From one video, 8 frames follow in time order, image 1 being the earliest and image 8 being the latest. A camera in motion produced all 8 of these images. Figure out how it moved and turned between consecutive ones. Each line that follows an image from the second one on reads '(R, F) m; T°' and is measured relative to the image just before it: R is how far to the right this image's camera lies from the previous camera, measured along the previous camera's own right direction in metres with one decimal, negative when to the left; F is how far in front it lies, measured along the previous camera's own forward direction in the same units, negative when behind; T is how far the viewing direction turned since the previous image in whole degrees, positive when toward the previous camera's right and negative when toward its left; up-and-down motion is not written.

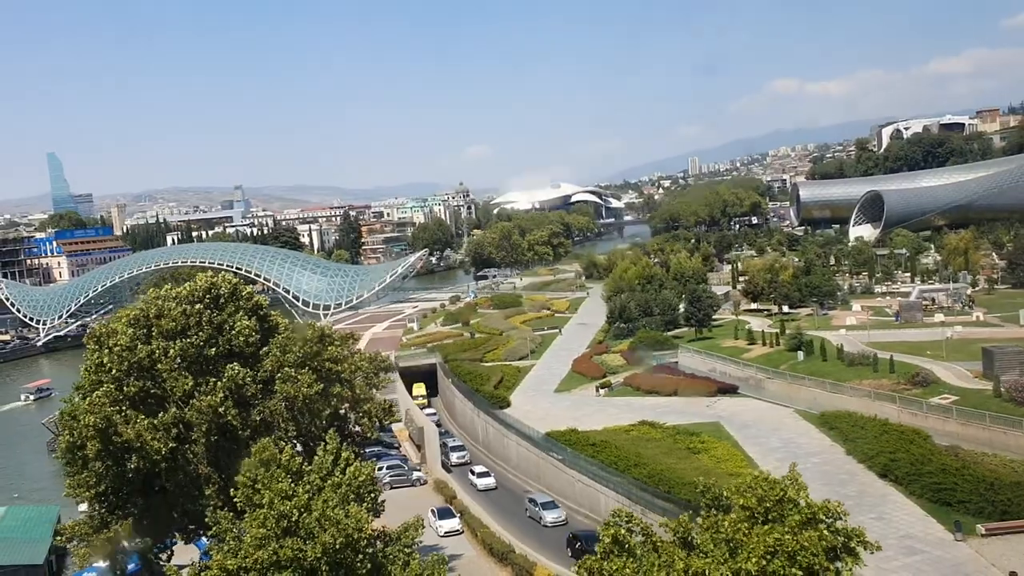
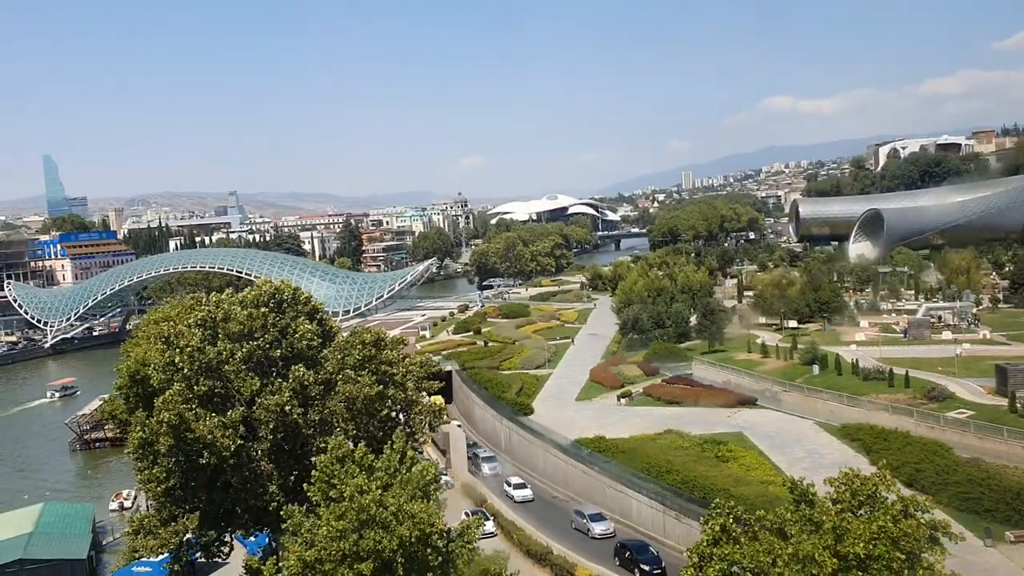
(-0.6, -0.4) m; 0°
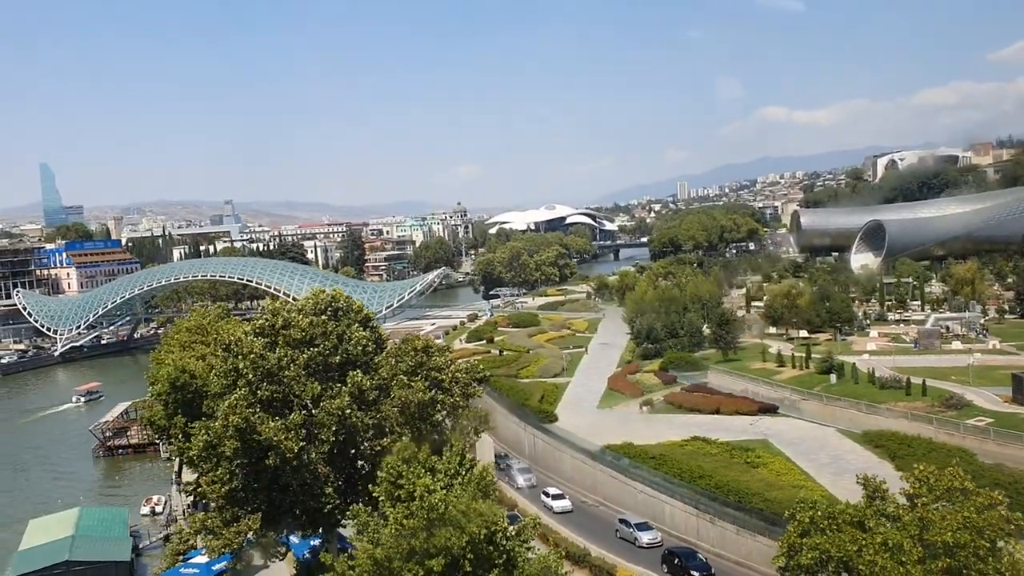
(-0.6, -0.3) m; 0°
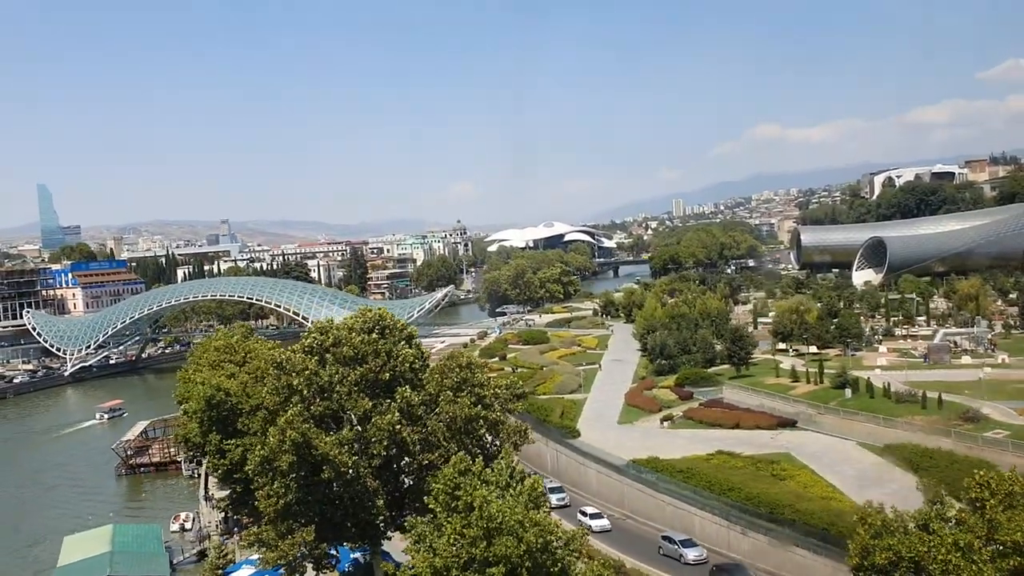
(-0.5, -0.3) m; 0°
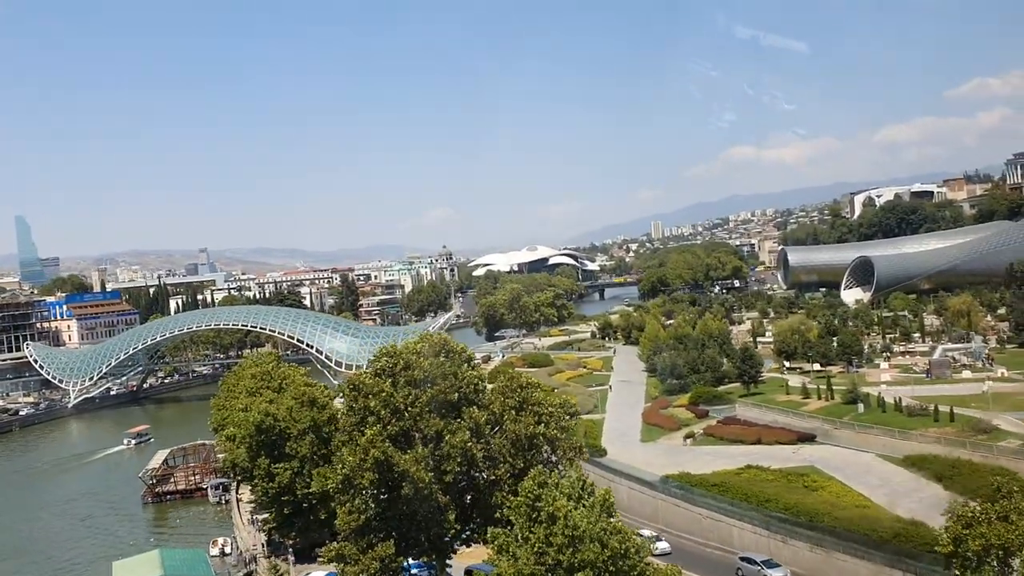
(-0.9, -0.6) m; +1°
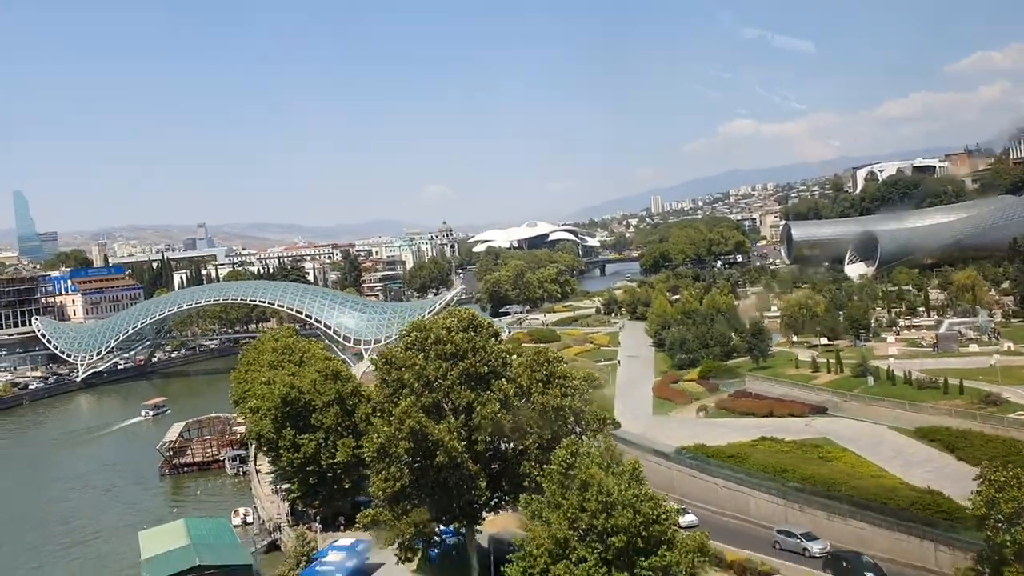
(-0.4, -0.2) m; 0°
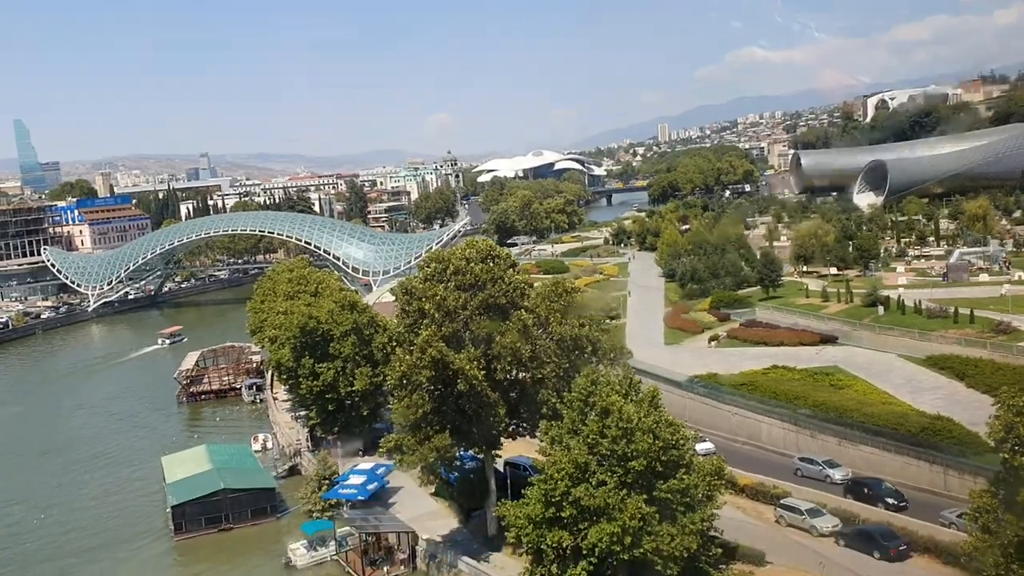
(-0.2, 0.0) m; 0°
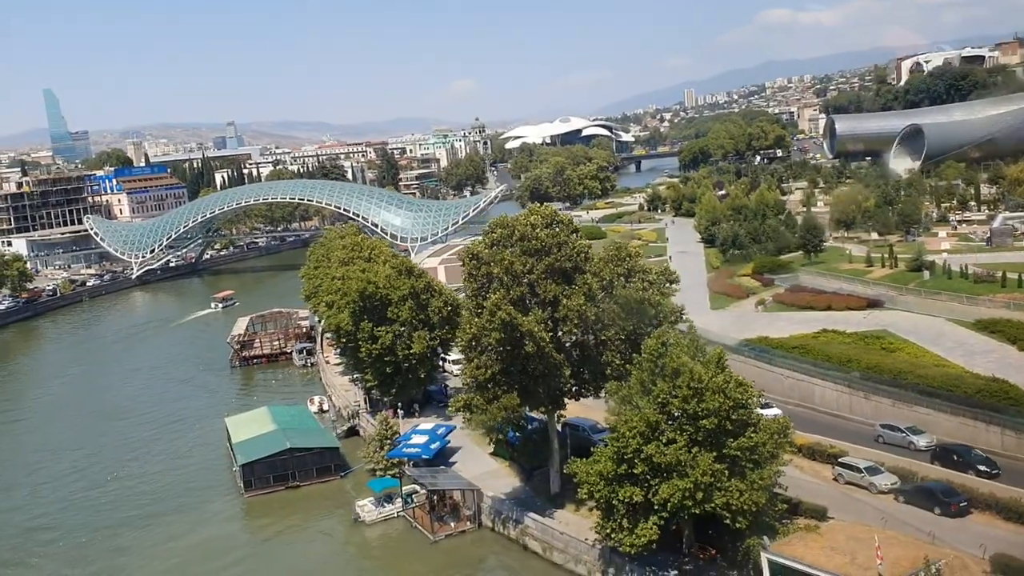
(-0.5, -0.3) m; -2°
